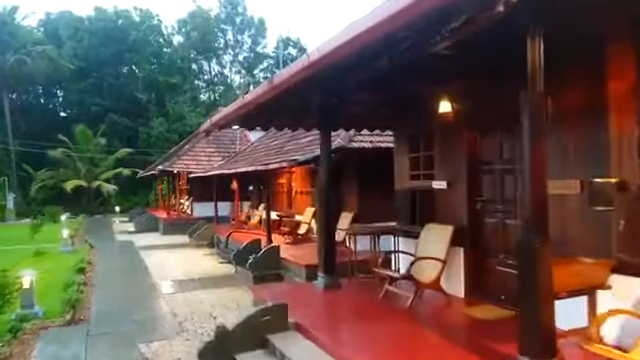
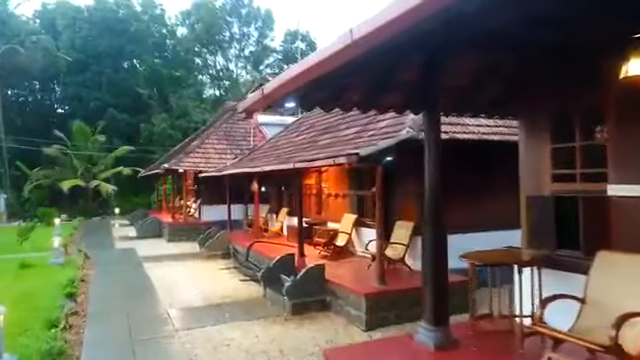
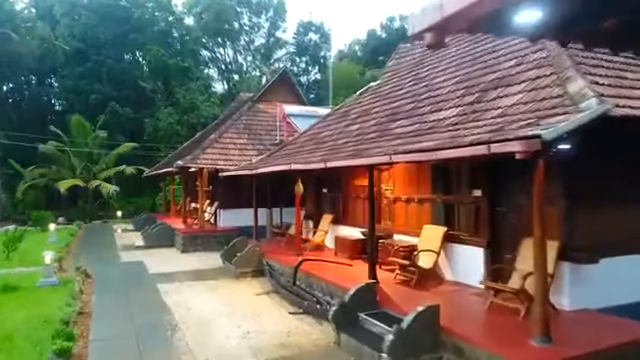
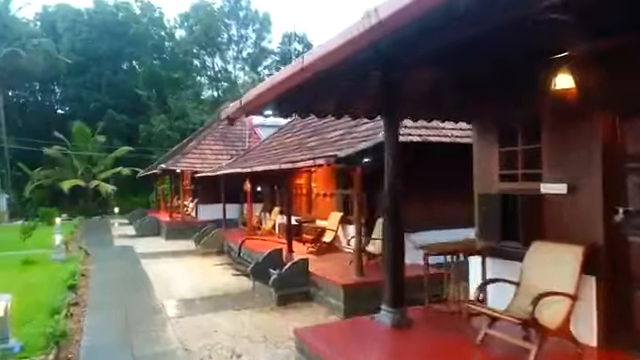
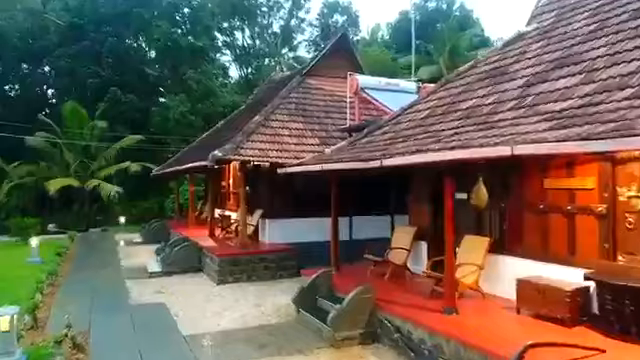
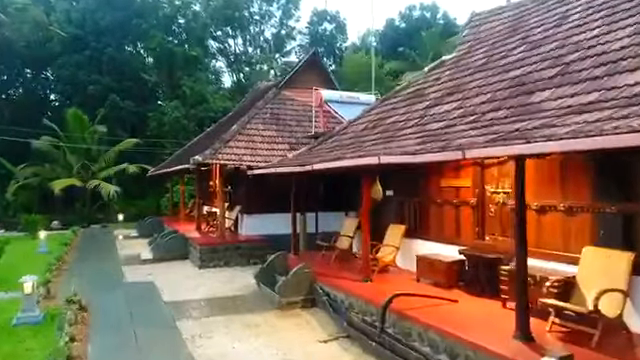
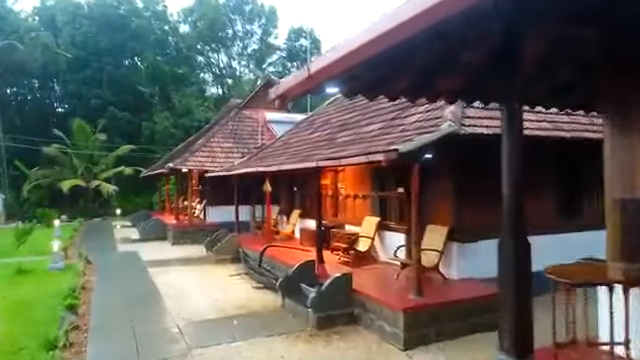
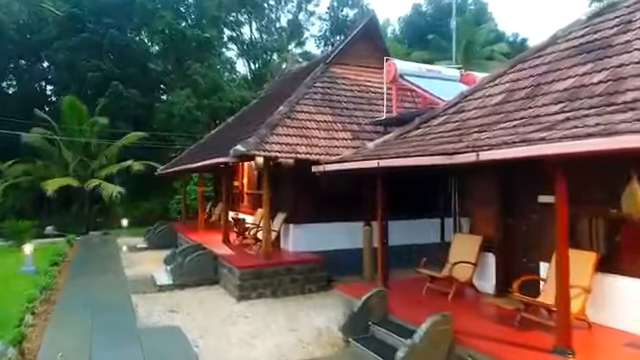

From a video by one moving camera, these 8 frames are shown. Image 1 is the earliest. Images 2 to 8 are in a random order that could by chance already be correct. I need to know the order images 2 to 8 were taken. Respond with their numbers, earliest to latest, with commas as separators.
4, 2, 7, 3, 6, 5, 8
